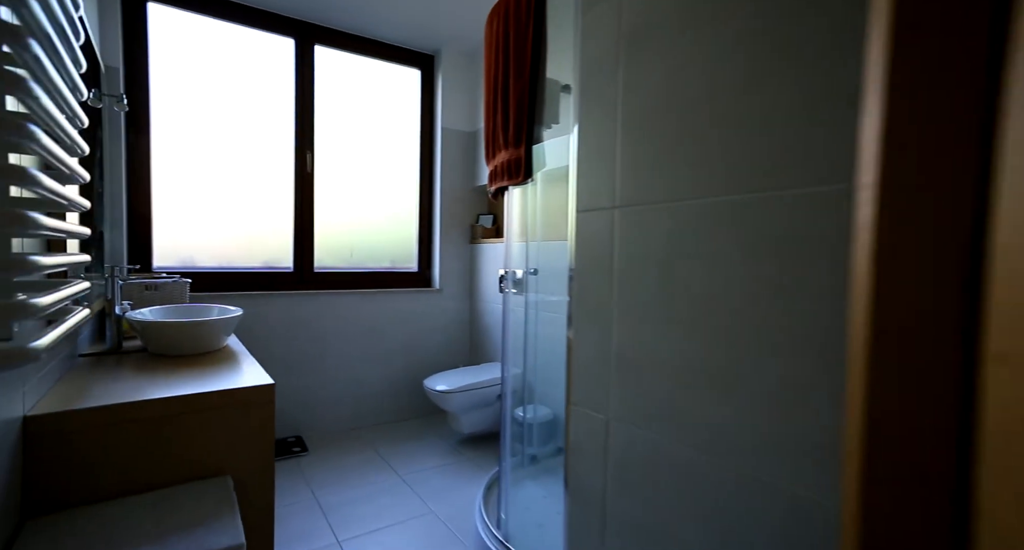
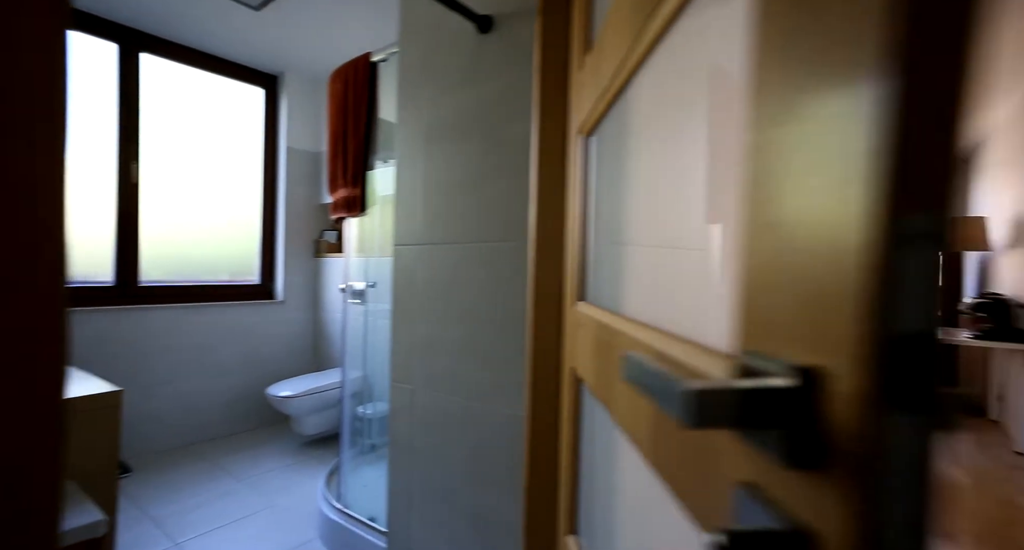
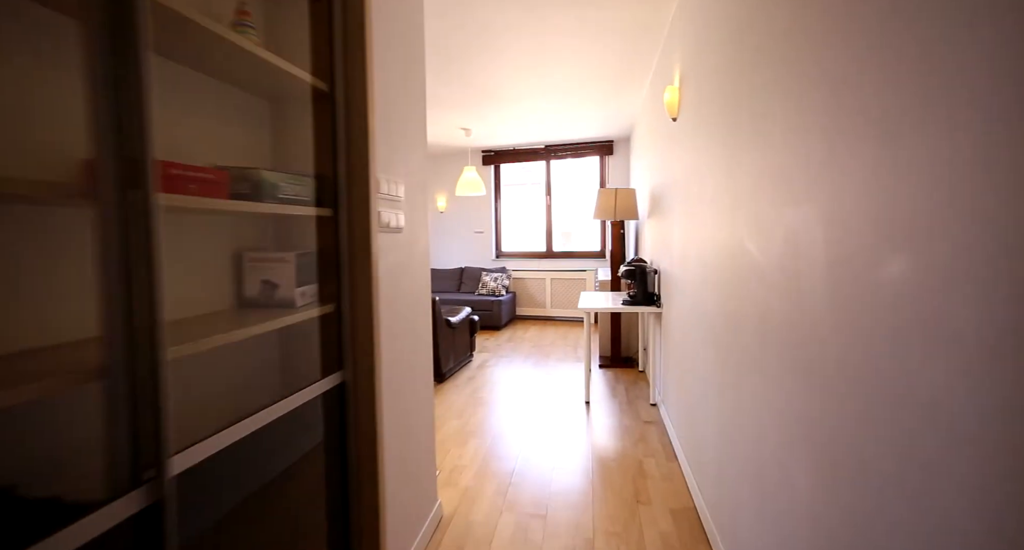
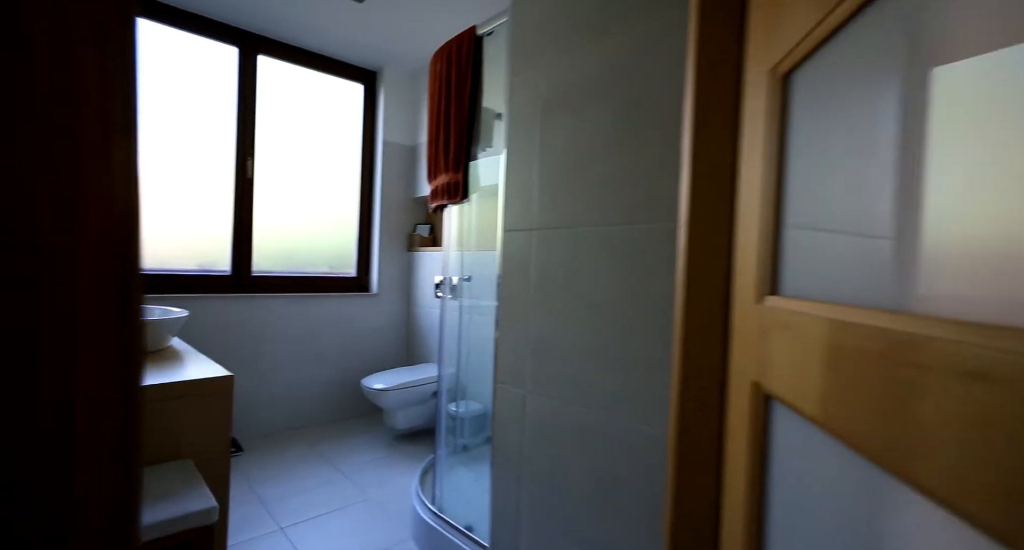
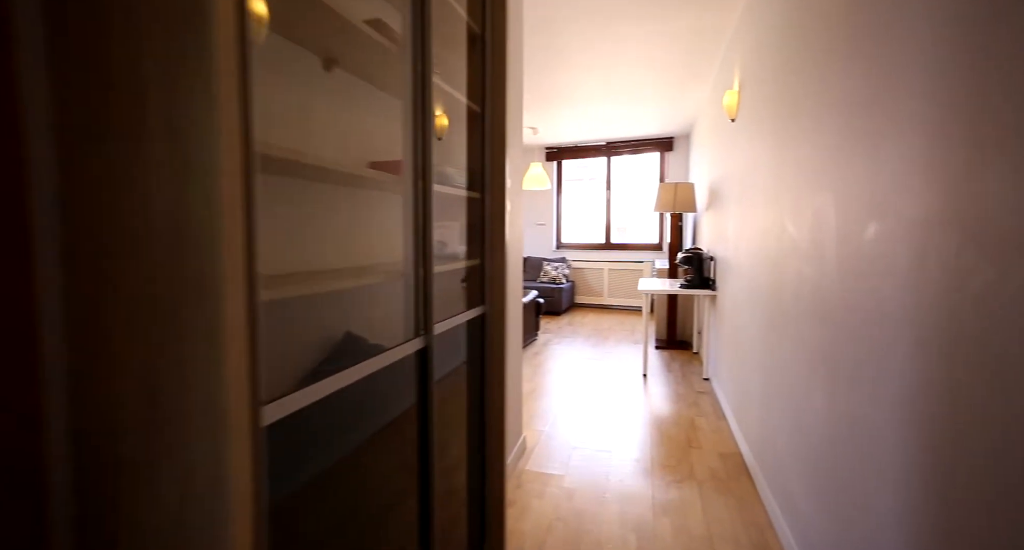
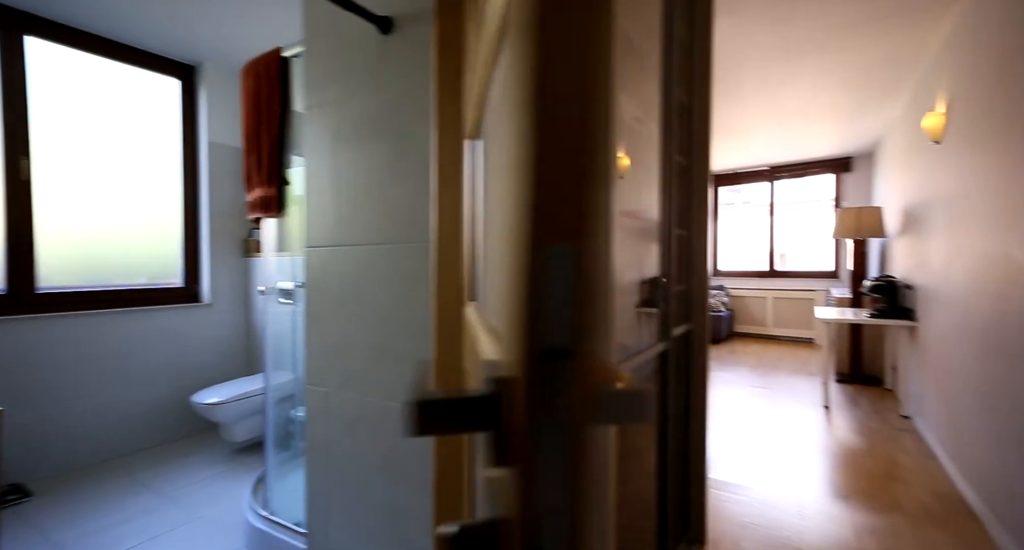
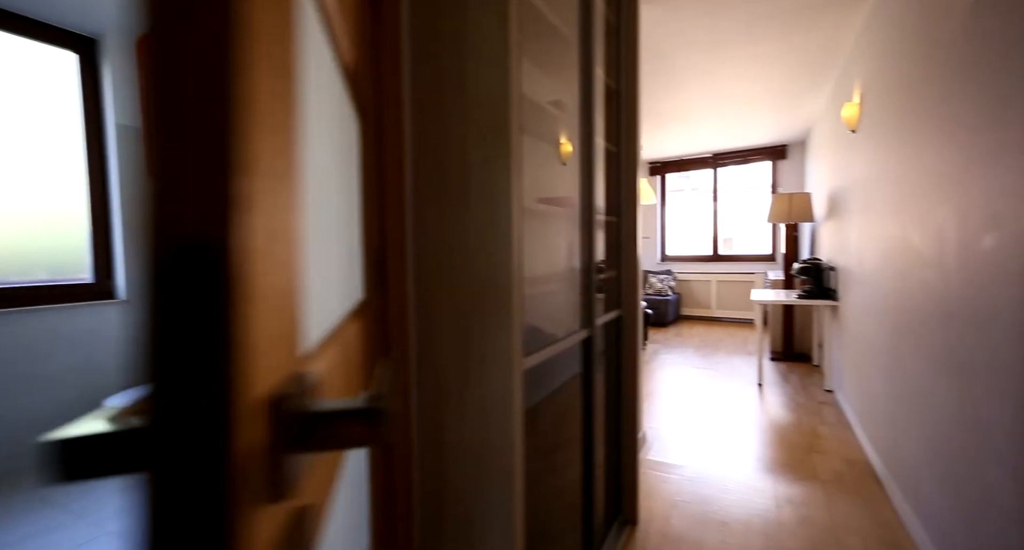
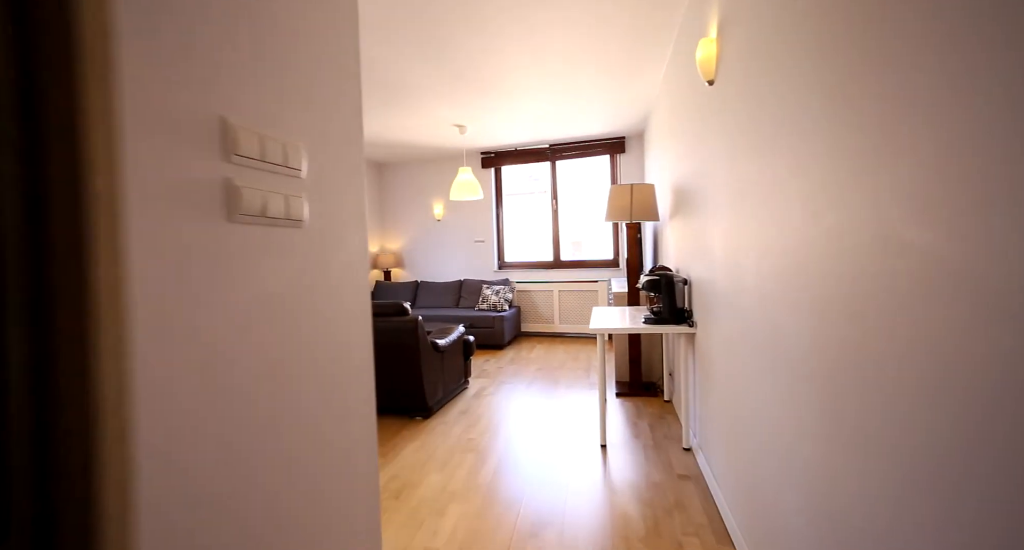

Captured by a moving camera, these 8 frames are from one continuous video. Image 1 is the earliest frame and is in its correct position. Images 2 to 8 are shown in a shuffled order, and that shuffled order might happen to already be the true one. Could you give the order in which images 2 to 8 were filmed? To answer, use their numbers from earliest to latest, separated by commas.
4, 2, 6, 7, 5, 3, 8
